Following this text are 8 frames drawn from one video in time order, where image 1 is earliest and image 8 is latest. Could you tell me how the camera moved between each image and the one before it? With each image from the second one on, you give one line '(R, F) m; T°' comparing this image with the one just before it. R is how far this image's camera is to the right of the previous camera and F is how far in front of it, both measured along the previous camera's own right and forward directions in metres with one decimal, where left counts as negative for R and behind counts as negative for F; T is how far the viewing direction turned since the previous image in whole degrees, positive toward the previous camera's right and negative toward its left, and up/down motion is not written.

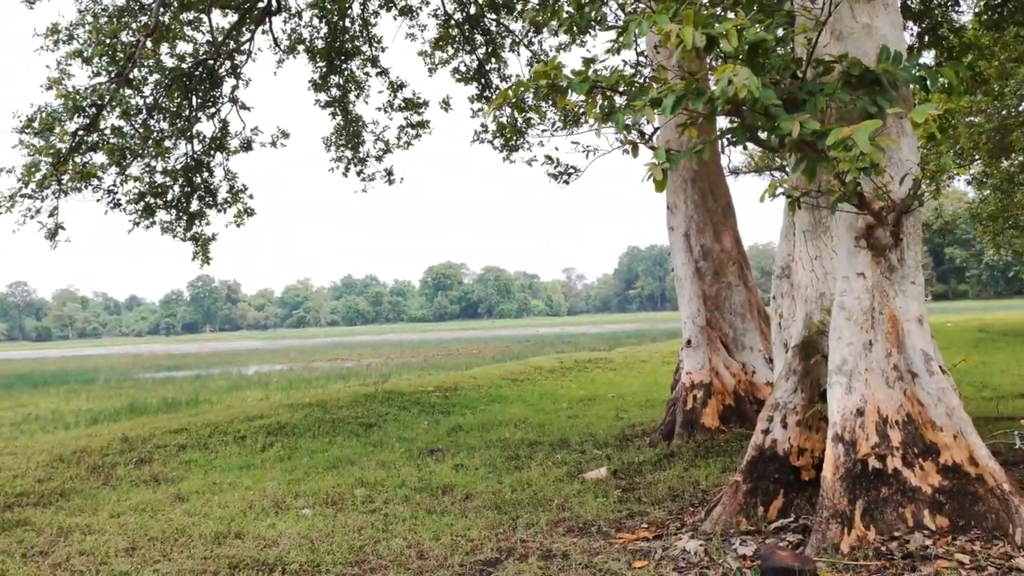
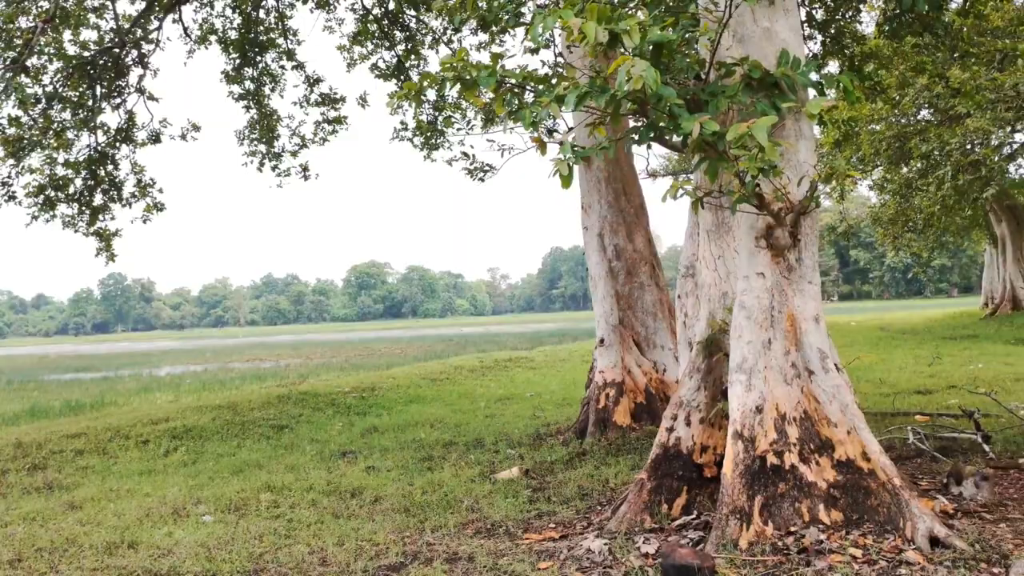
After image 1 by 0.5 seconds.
(+0.1, +0.1) m; +5°
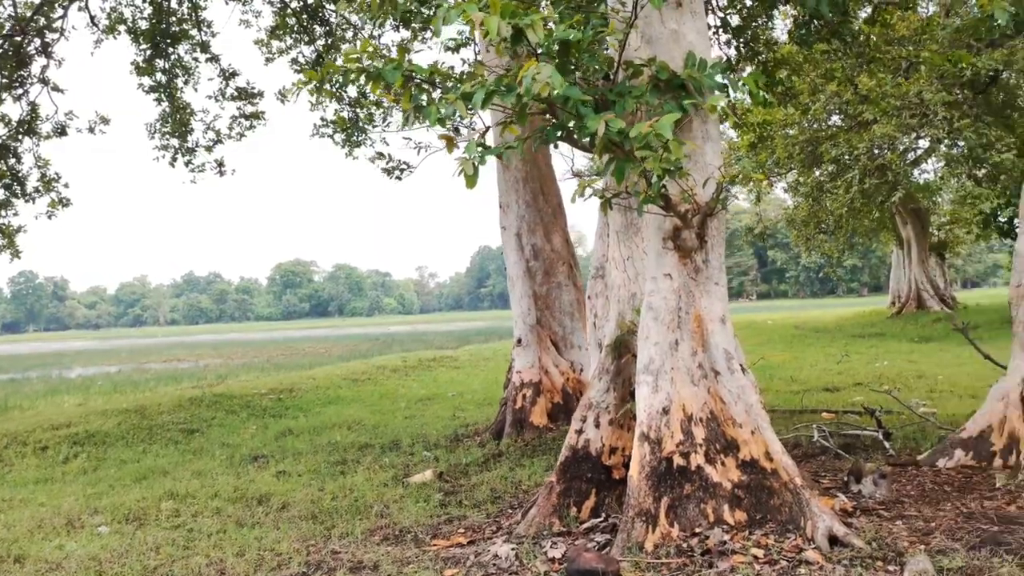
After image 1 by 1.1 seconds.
(+0.1, +0.1) m; +5°
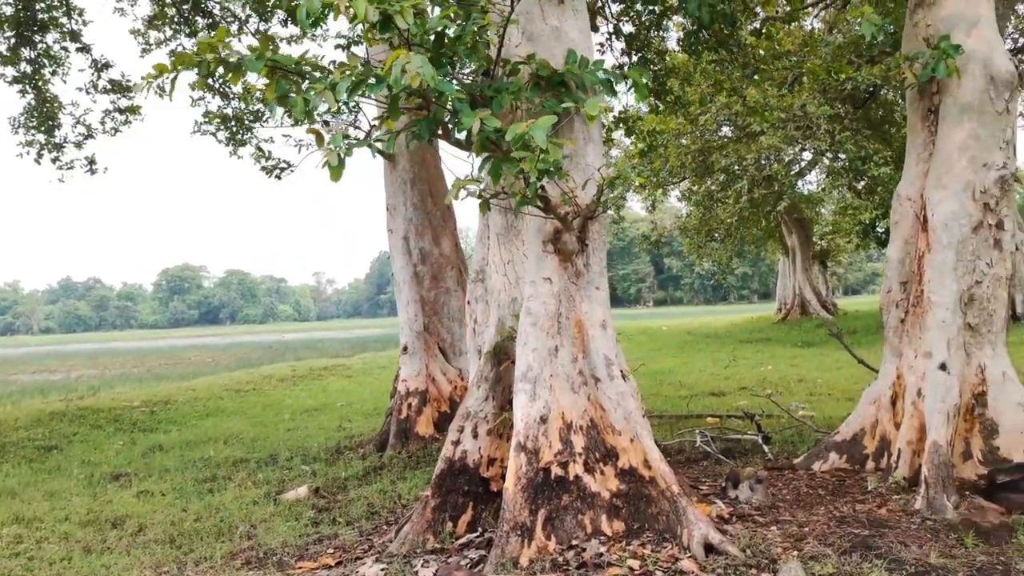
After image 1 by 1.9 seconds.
(+0.1, +0.2) m; +7°
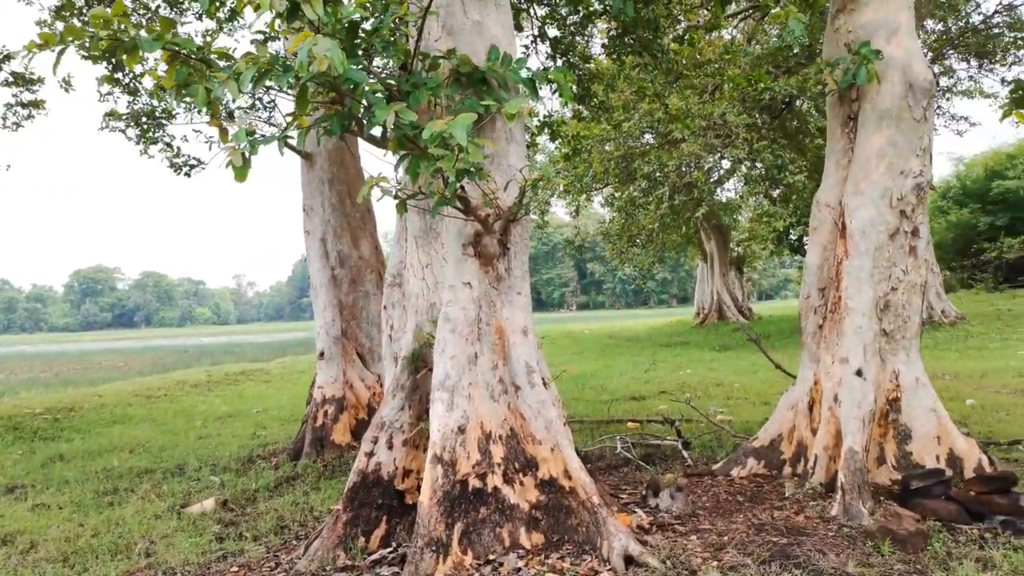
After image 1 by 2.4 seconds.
(0.0, +0.1) m; +5°
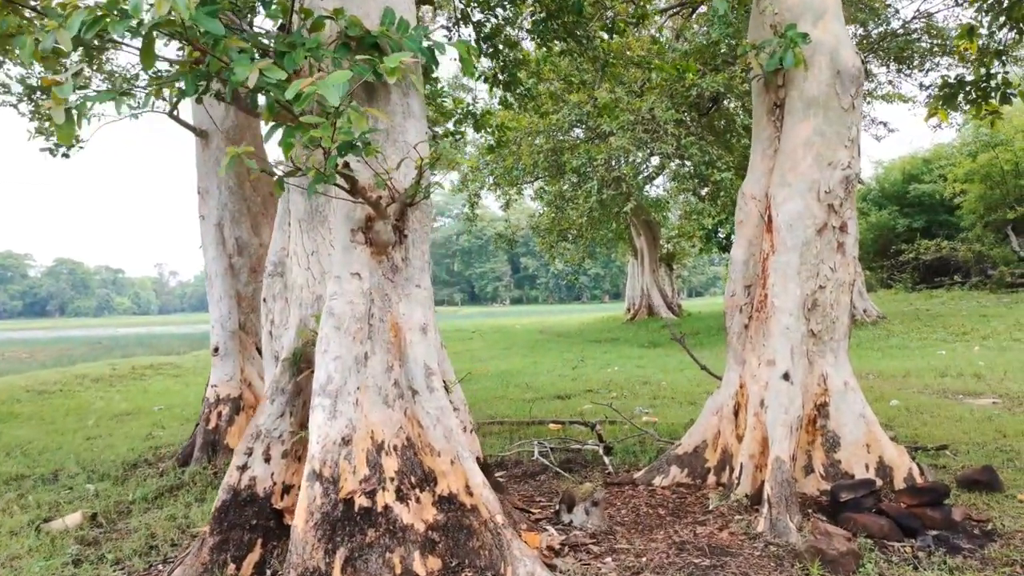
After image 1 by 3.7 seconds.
(+0.1, +0.5) m; +5°
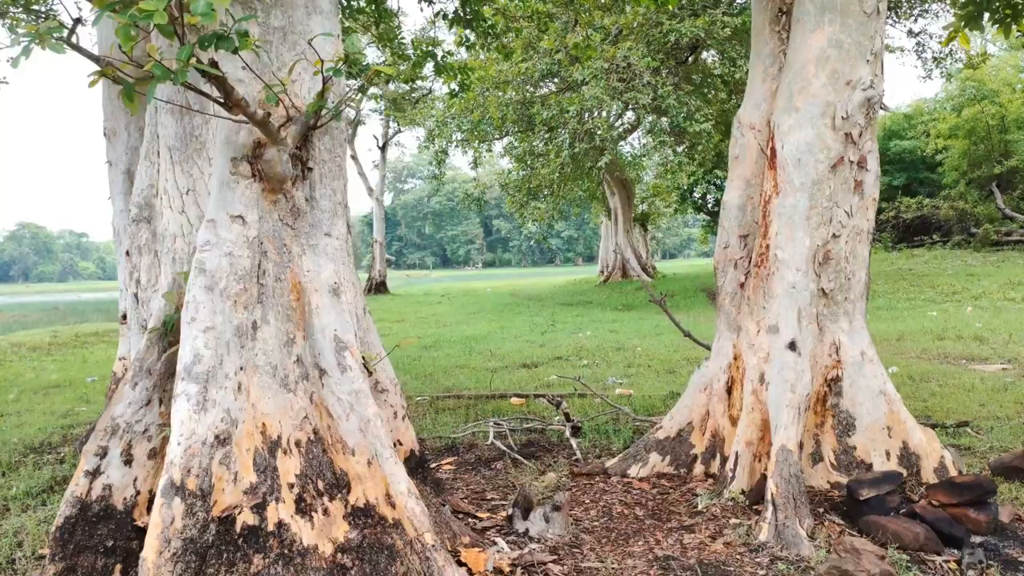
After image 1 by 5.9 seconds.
(+0.1, +0.9) m; +2°
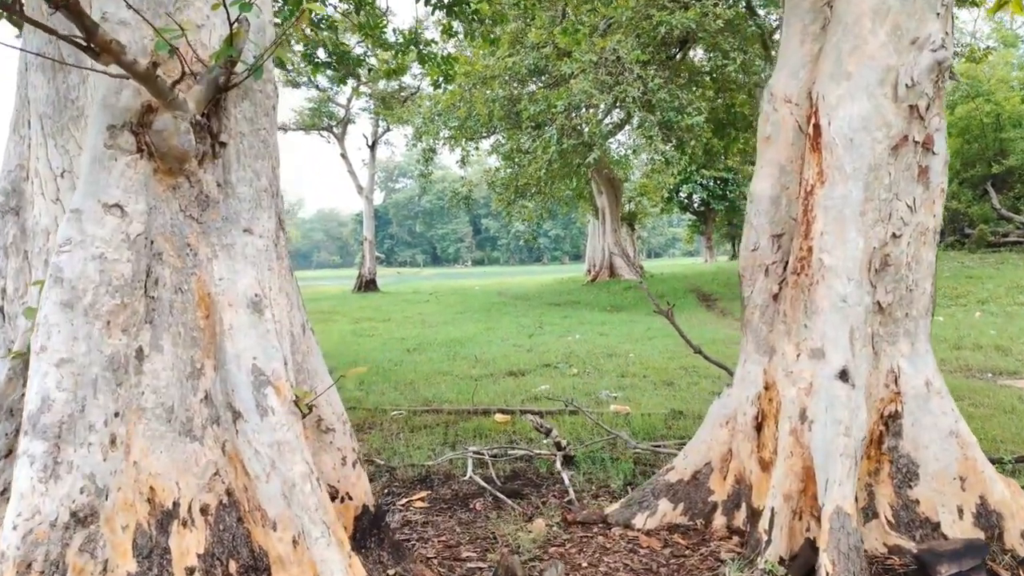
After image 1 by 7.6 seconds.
(0.0, +0.7) m; +1°
